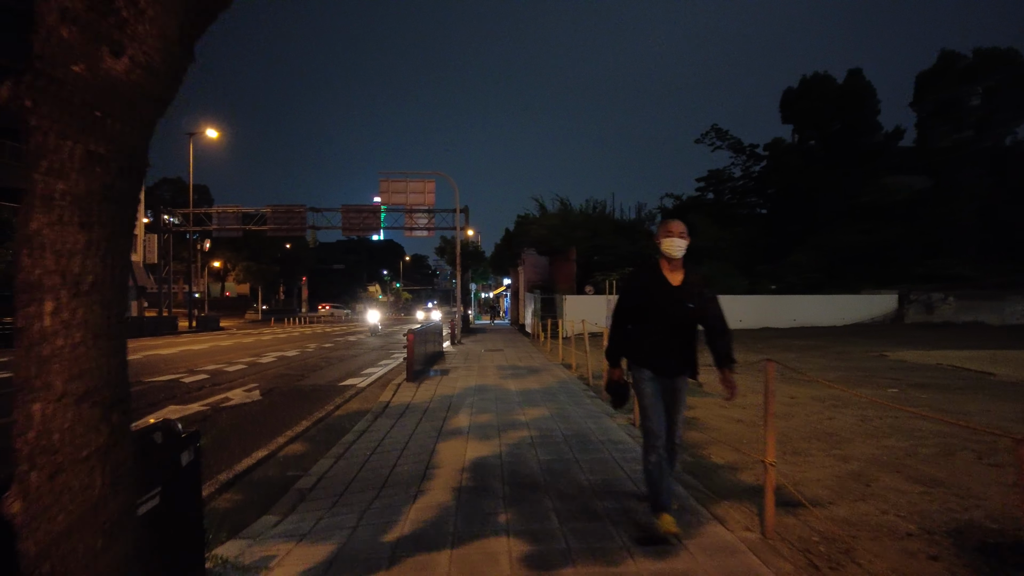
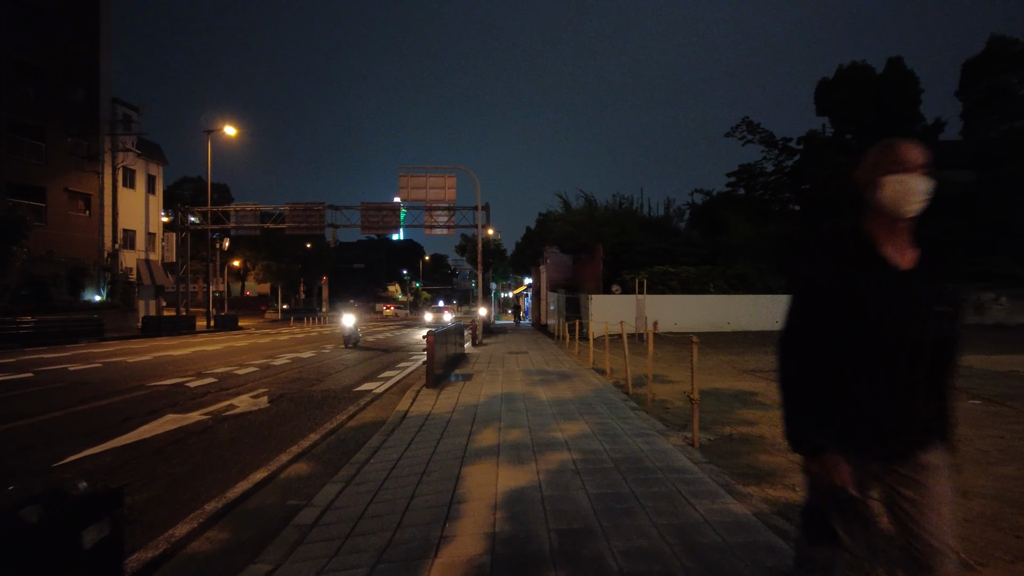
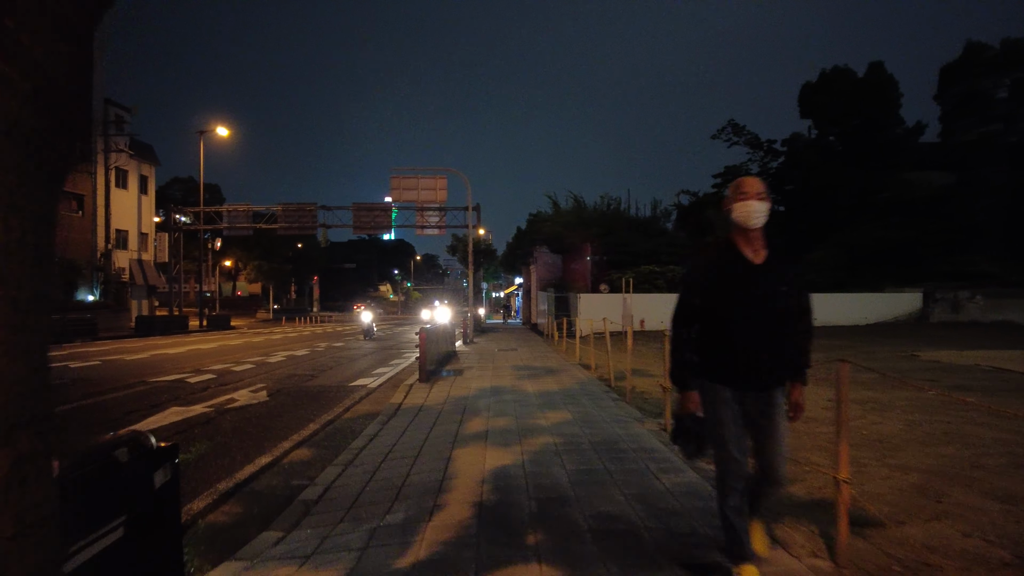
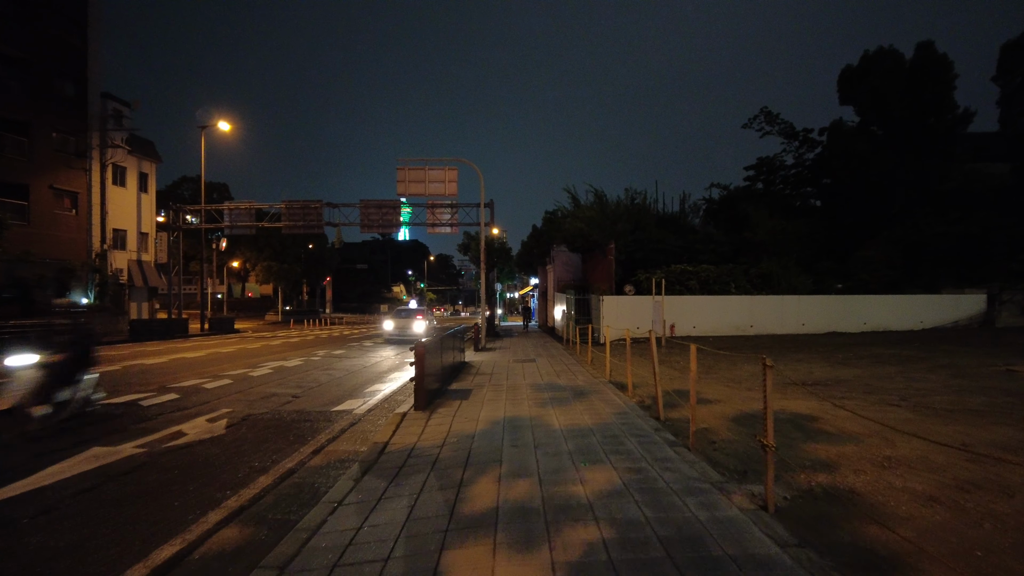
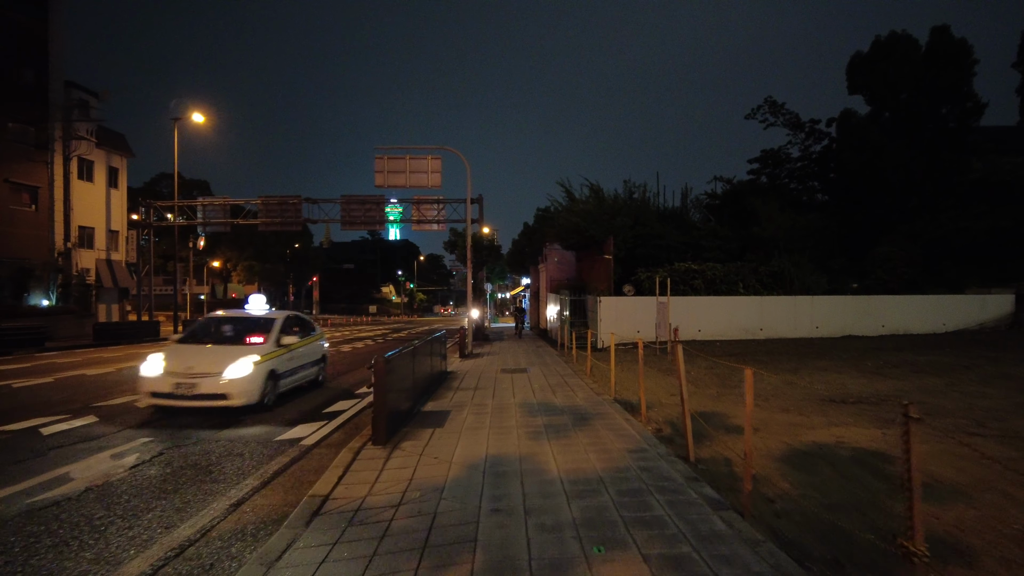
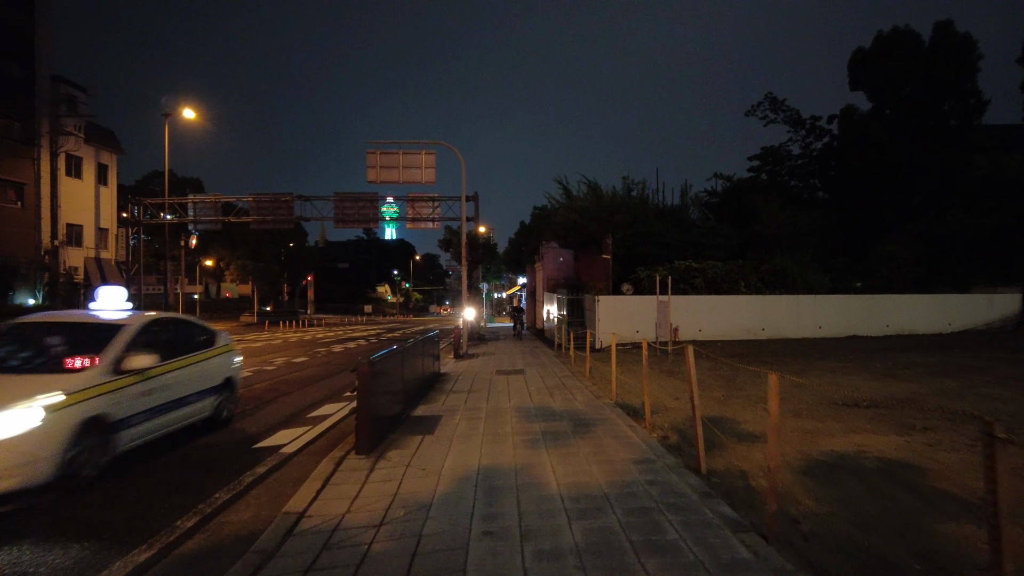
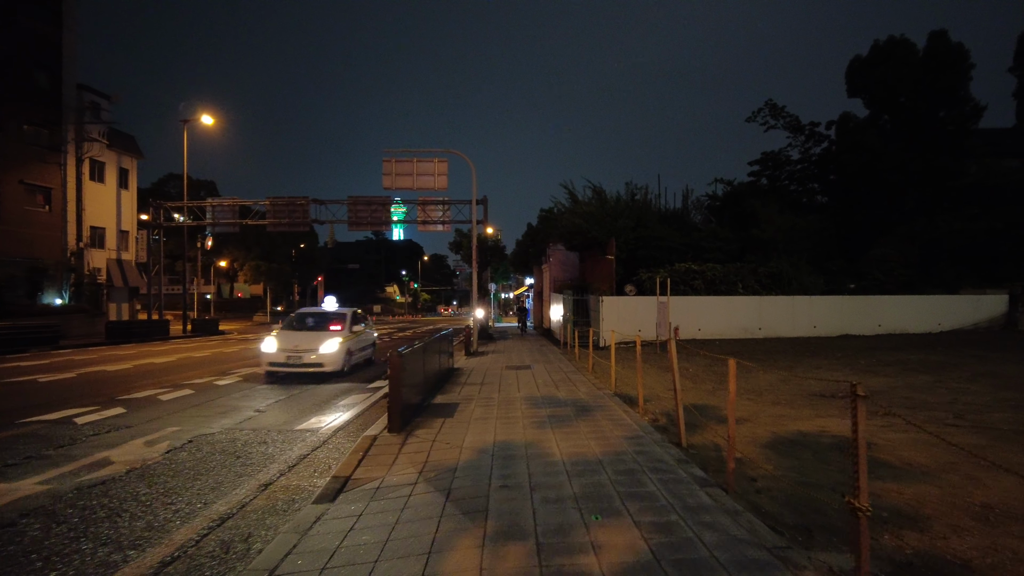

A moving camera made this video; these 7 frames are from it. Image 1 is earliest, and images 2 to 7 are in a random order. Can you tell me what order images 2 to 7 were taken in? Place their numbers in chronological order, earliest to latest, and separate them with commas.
3, 2, 4, 7, 5, 6
